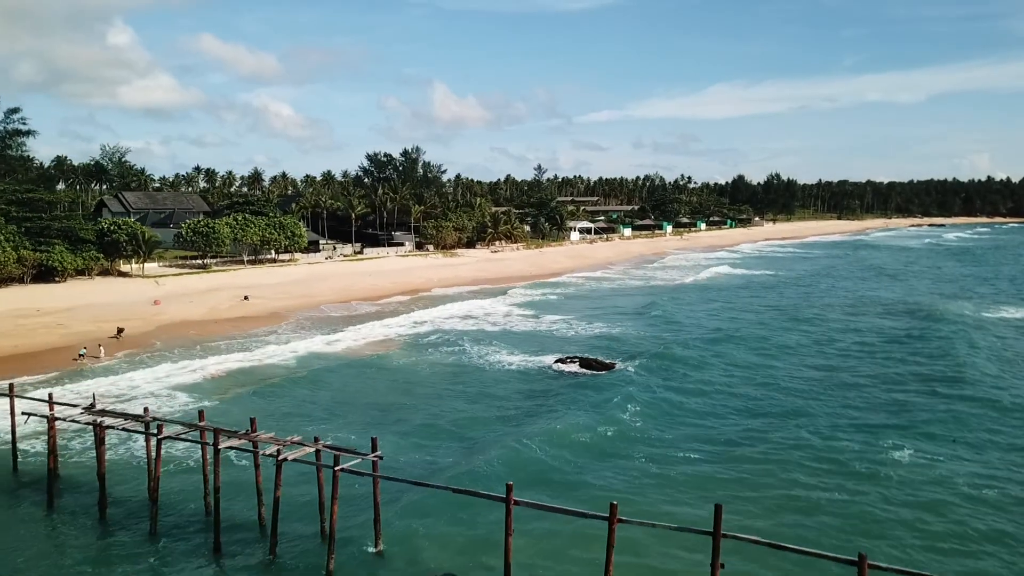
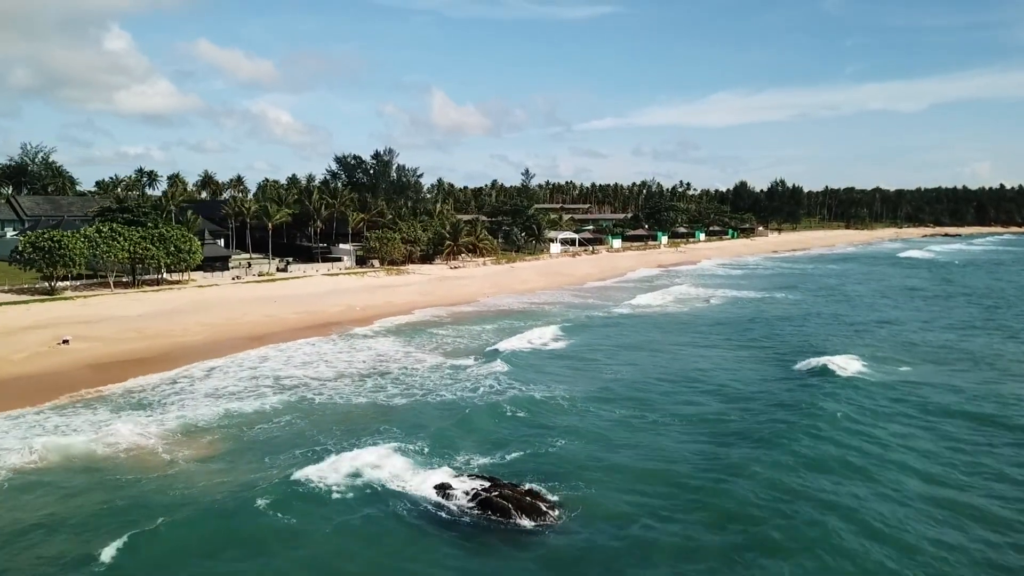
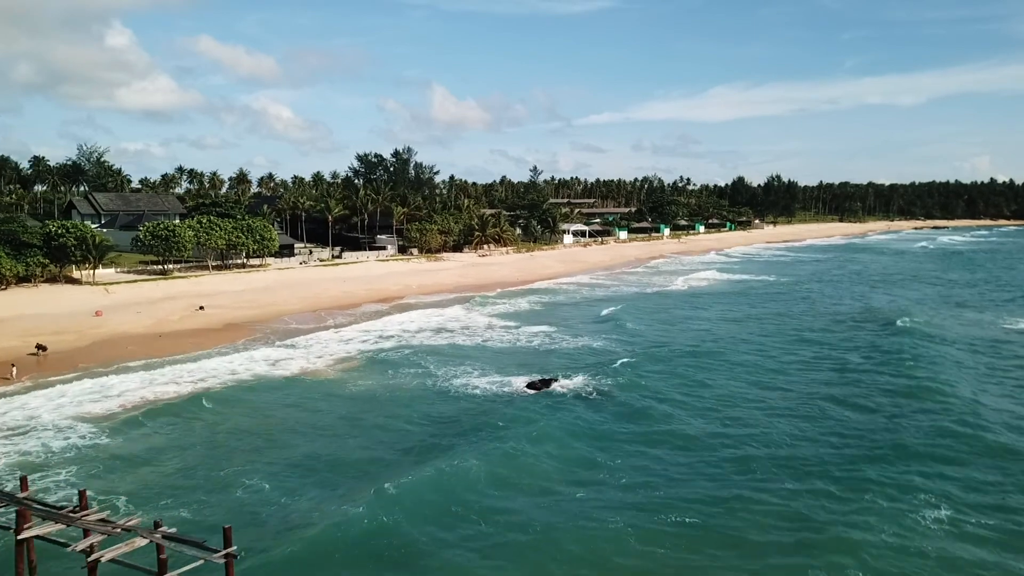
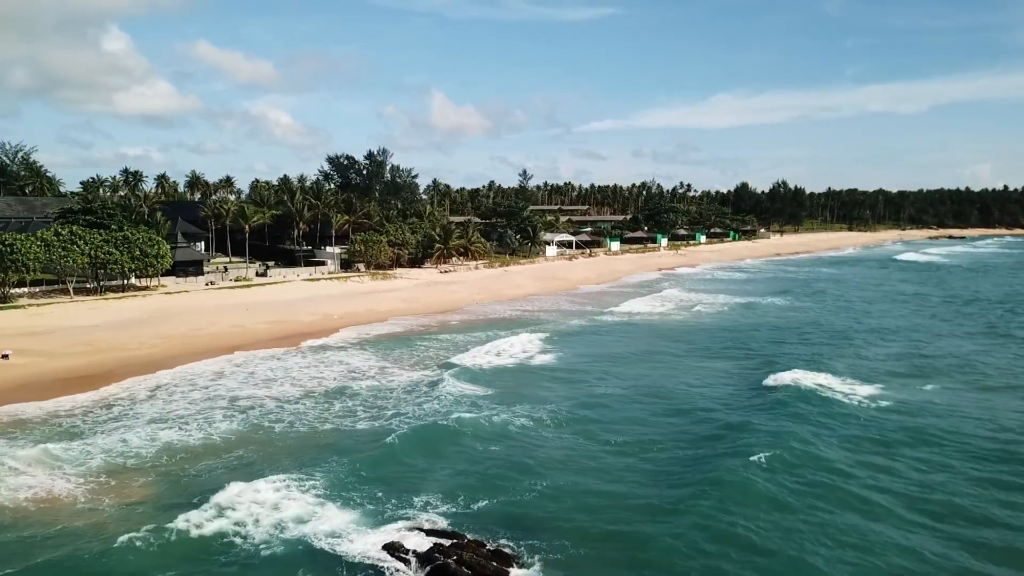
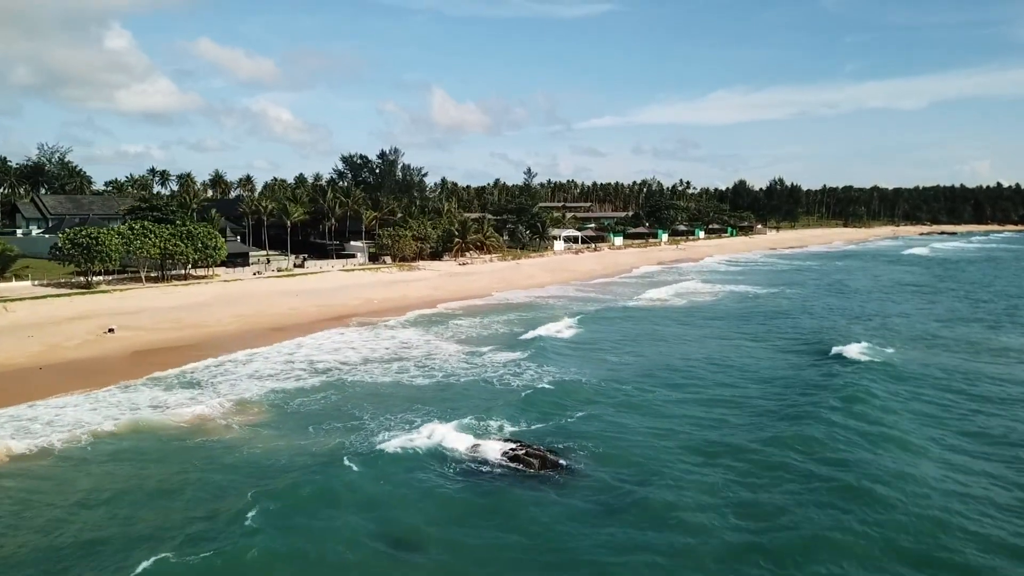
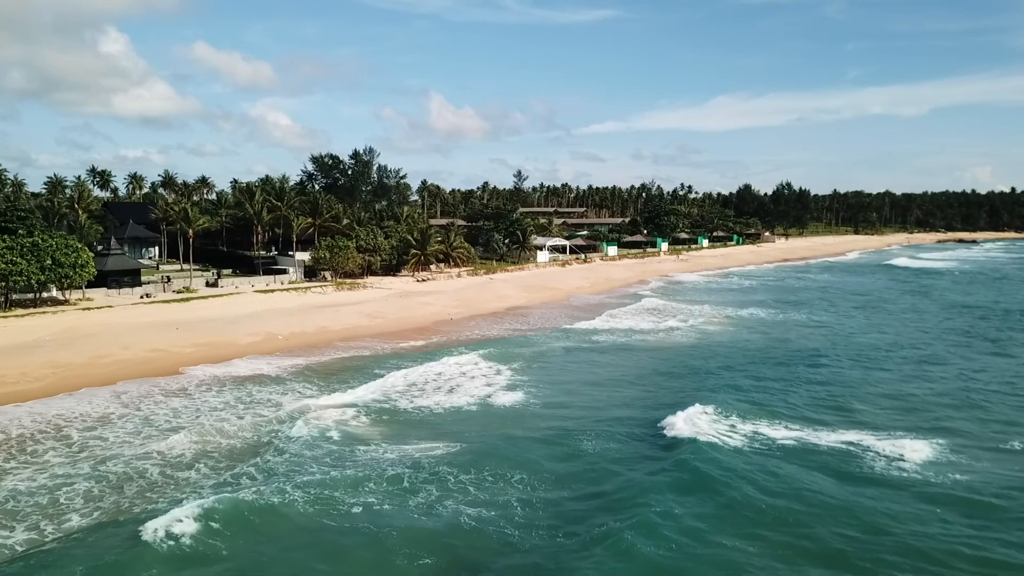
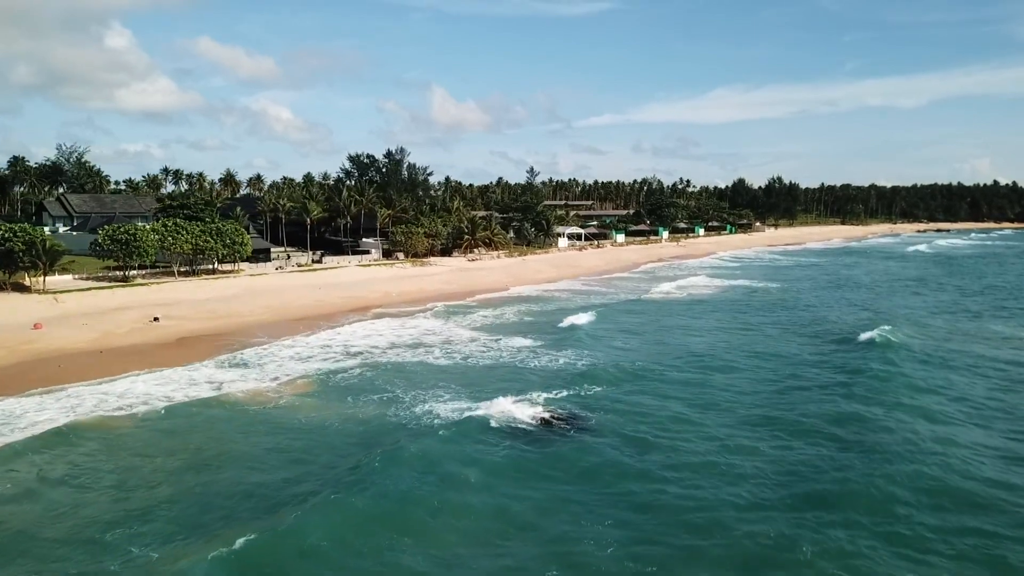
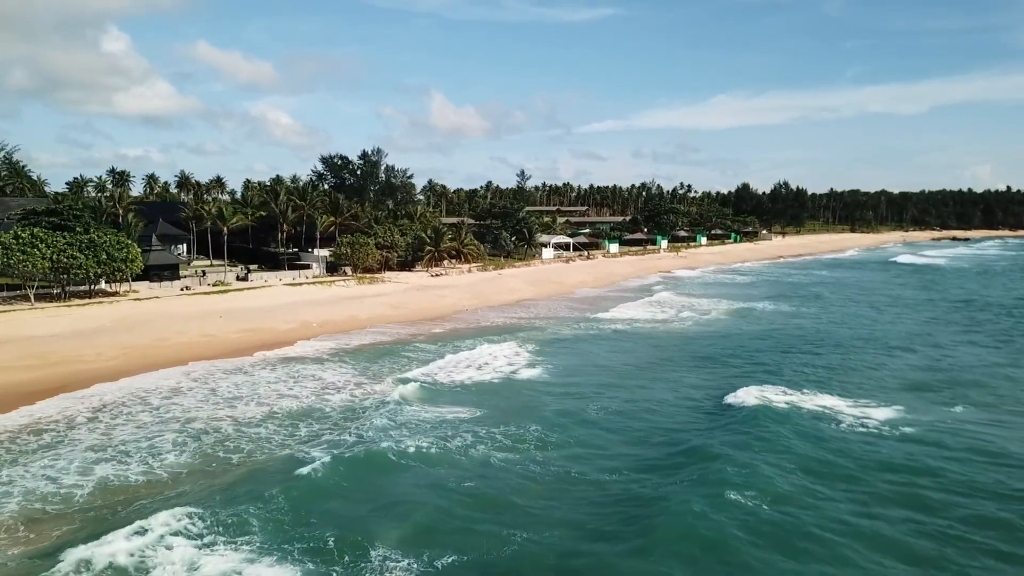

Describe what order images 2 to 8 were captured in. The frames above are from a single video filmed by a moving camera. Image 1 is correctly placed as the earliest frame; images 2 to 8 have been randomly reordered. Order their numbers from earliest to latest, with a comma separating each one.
3, 7, 5, 2, 4, 8, 6
